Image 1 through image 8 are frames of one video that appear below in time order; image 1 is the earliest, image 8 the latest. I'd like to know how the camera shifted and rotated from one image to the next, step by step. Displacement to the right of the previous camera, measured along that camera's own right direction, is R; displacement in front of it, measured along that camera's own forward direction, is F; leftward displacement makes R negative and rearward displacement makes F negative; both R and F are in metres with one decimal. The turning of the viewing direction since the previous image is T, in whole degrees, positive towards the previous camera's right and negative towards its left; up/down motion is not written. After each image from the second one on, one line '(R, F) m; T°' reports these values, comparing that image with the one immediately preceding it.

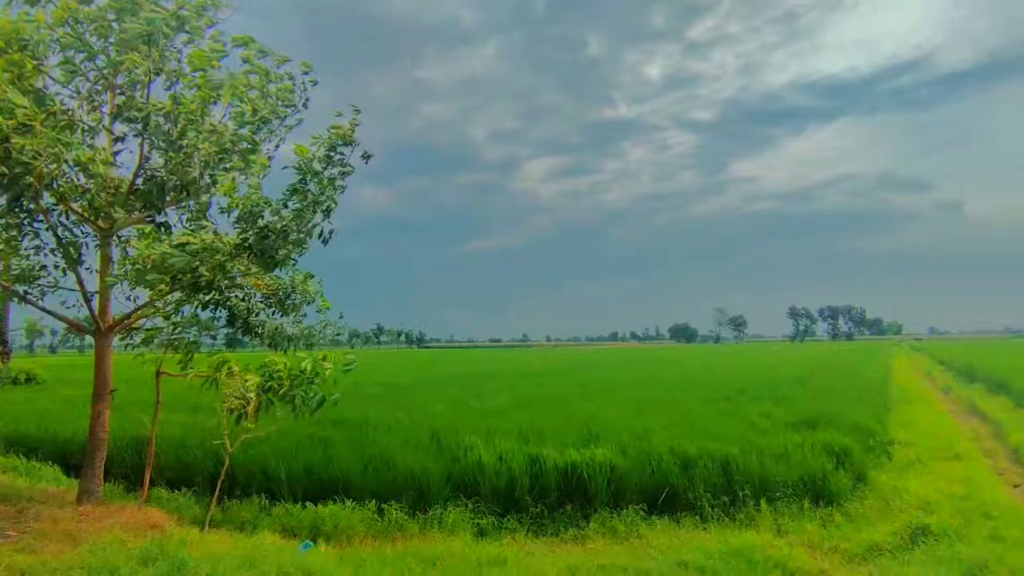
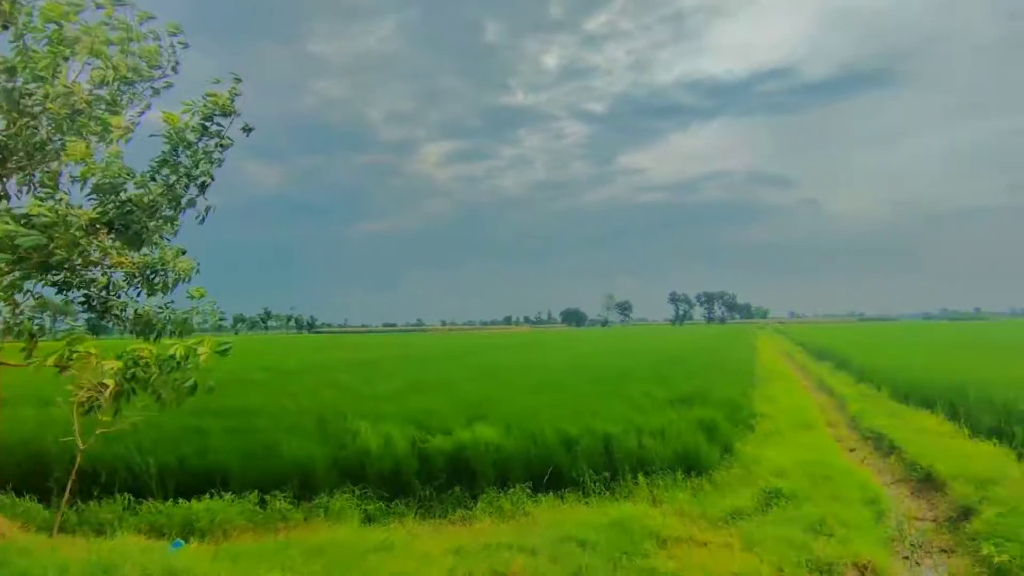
(+0.1, 0.0) m; +10°
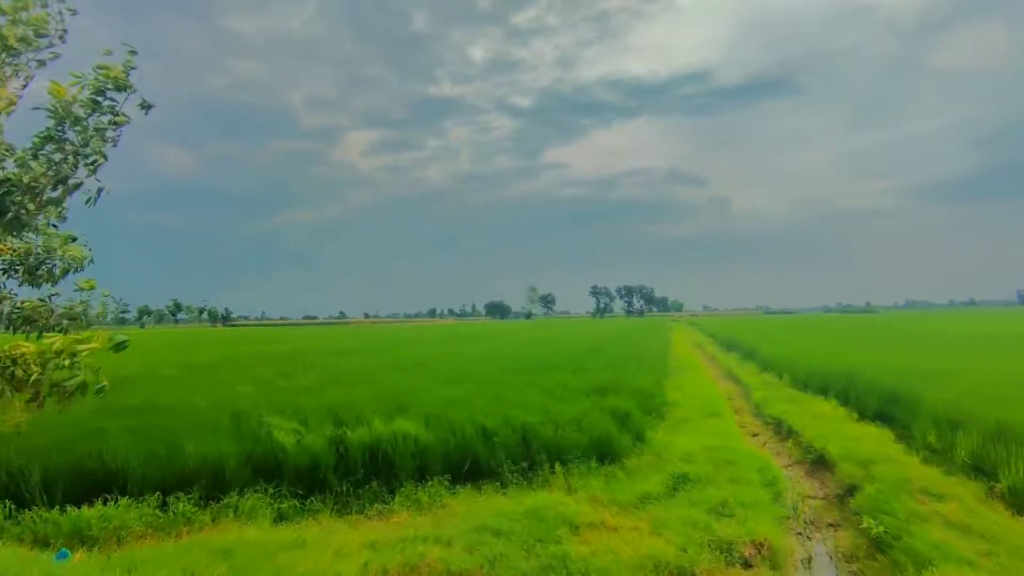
(+0.1, 0.0) m; +7°
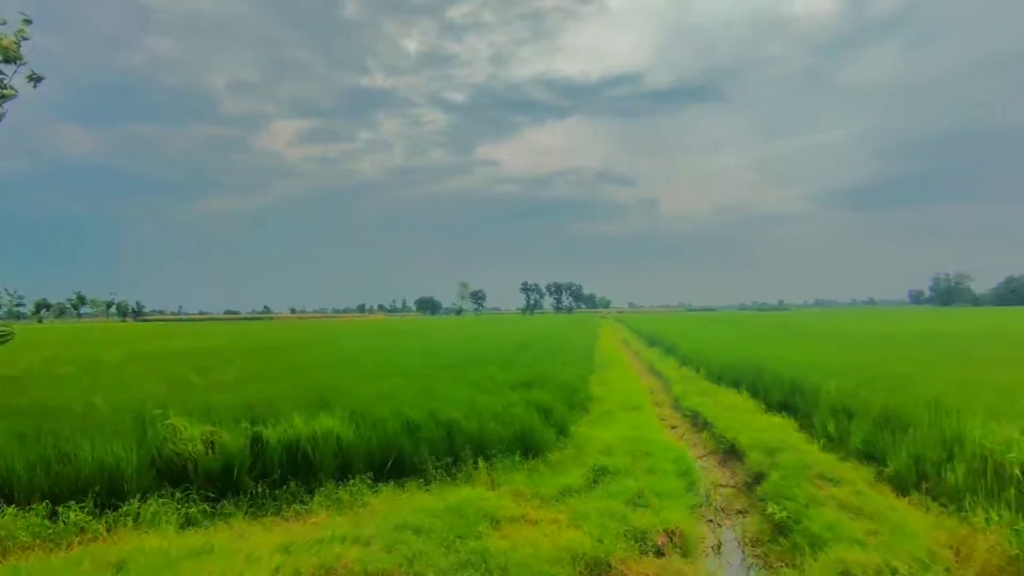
(+0.1, 0.0) m; +7°
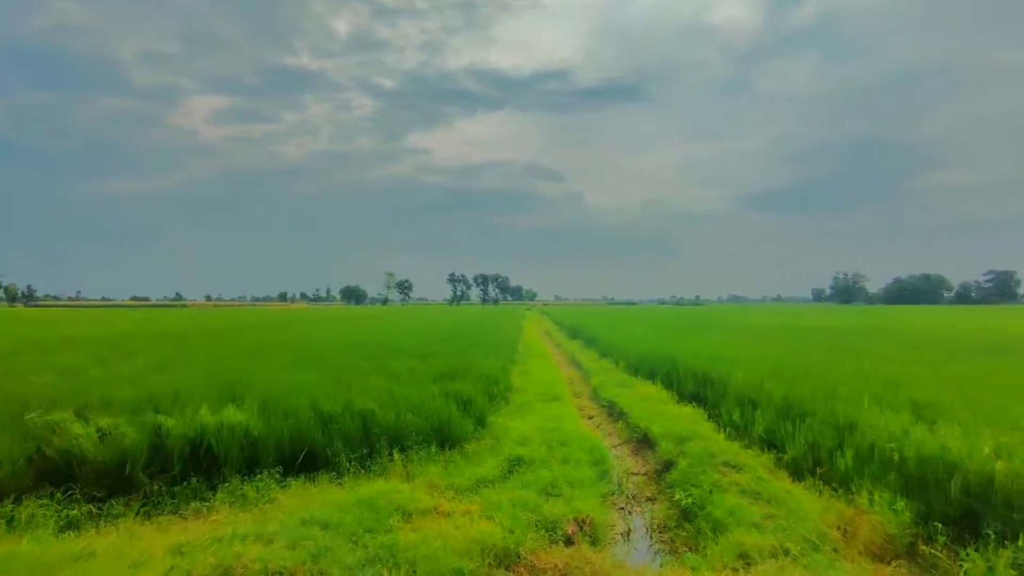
(+0.1, +0.1) m; +7°
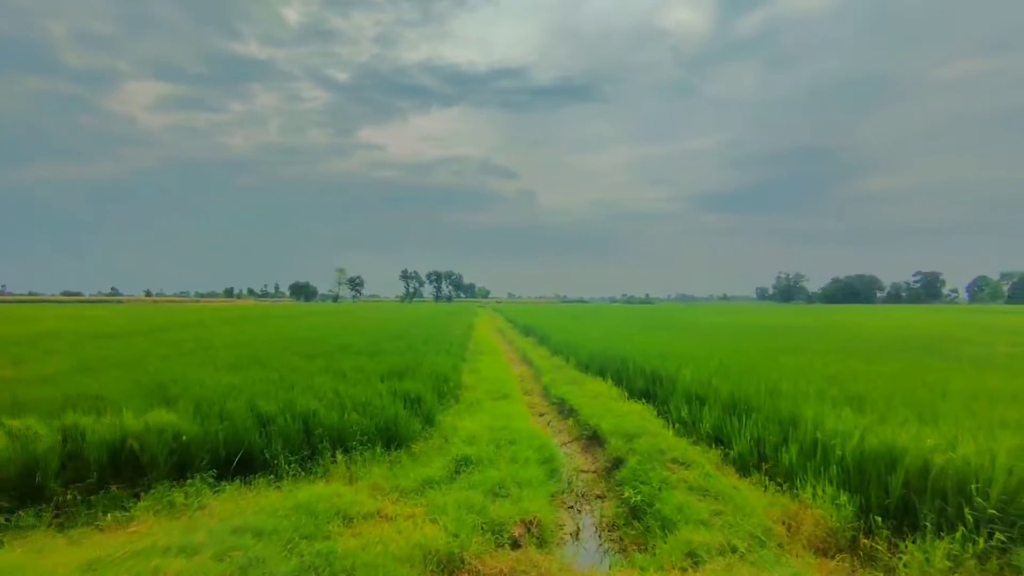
(+0.1, +0.2) m; +4°
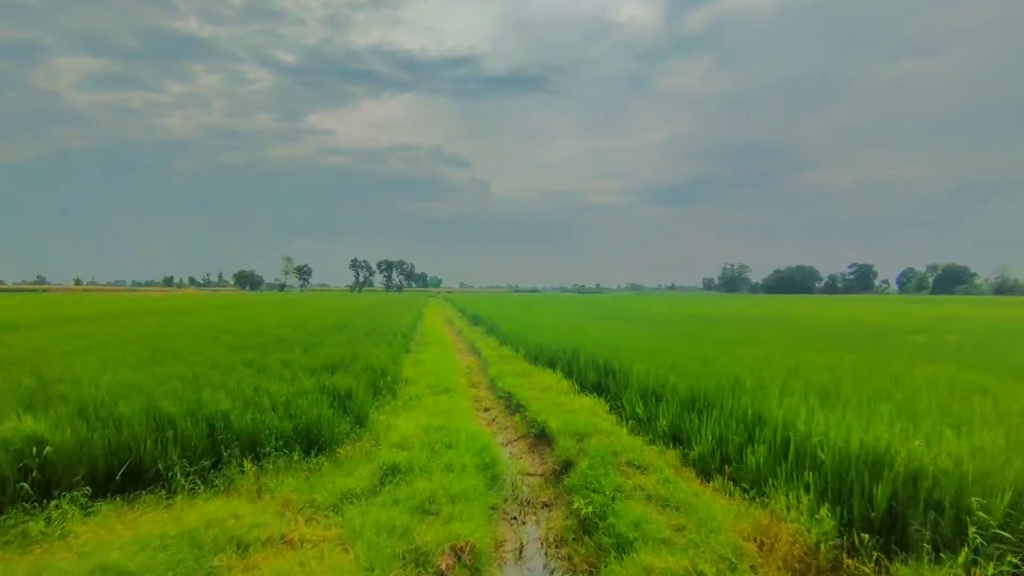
(+0.2, +0.8) m; +5°
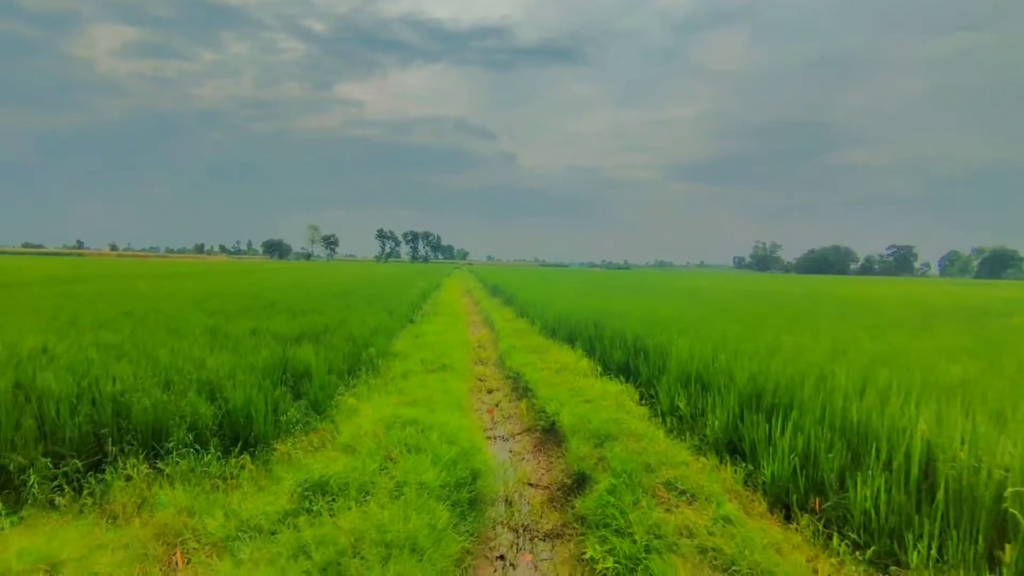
(+0.2, +1.9) m; -2°
